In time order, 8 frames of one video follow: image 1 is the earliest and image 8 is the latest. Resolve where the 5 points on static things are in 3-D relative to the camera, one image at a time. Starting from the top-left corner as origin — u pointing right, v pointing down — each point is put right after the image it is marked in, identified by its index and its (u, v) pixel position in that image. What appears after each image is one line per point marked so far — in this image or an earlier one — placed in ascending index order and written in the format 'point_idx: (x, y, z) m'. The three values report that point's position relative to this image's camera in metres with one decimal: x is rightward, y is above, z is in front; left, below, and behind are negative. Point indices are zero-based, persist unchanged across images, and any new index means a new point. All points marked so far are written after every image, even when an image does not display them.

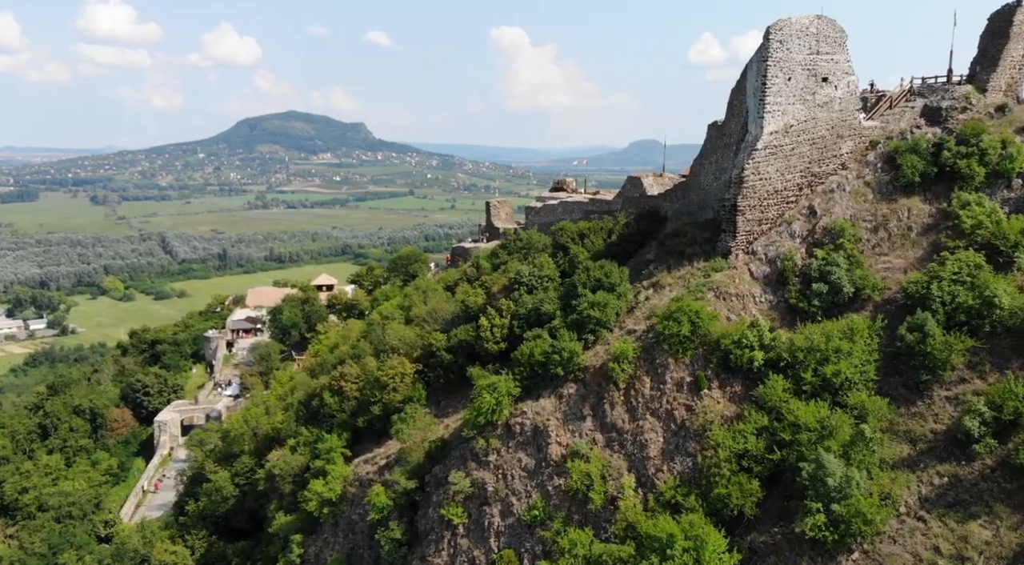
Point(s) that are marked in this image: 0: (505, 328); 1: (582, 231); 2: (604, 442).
0: (-0.1, -0.9, +14.5) m
1: (+1.6, +1.1, +16.8) m
2: (+1.4, -2.5, +11.5) m
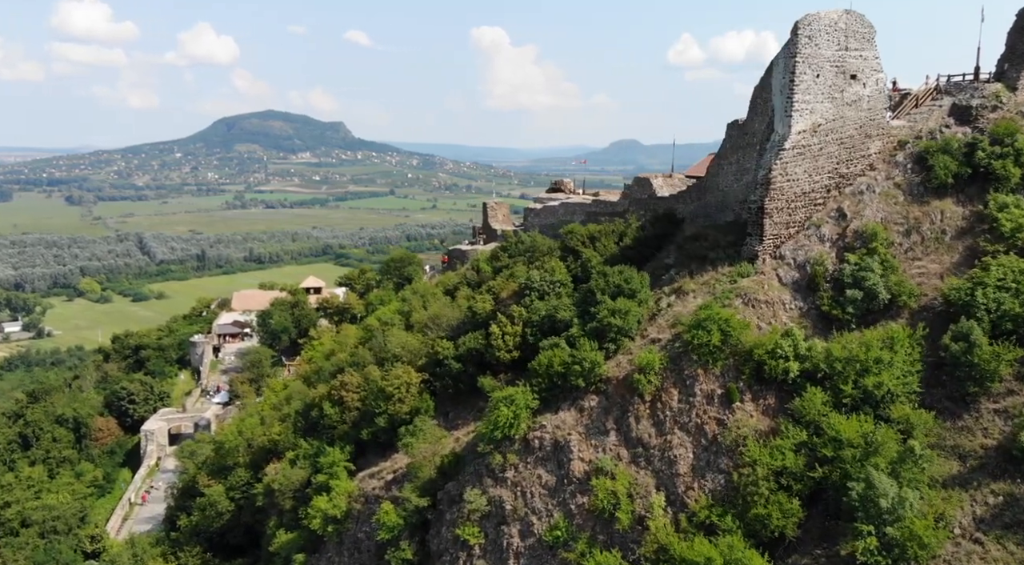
0: (+0.1, -1.0, +13.9) m
1: (+1.7, +1.0, +16.2) m
2: (+1.7, -2.6, +10.9) m
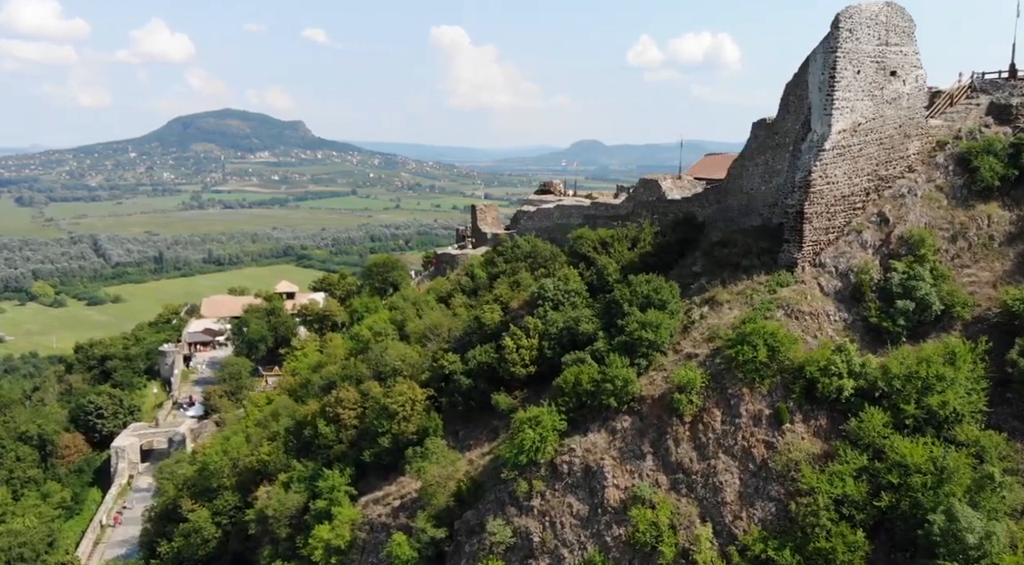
0: (+0.4, -1.2, +12.9) m
1: (+1.9, +0.9, +15.4) m
2: (+2.1, -2.7, +10.1) m
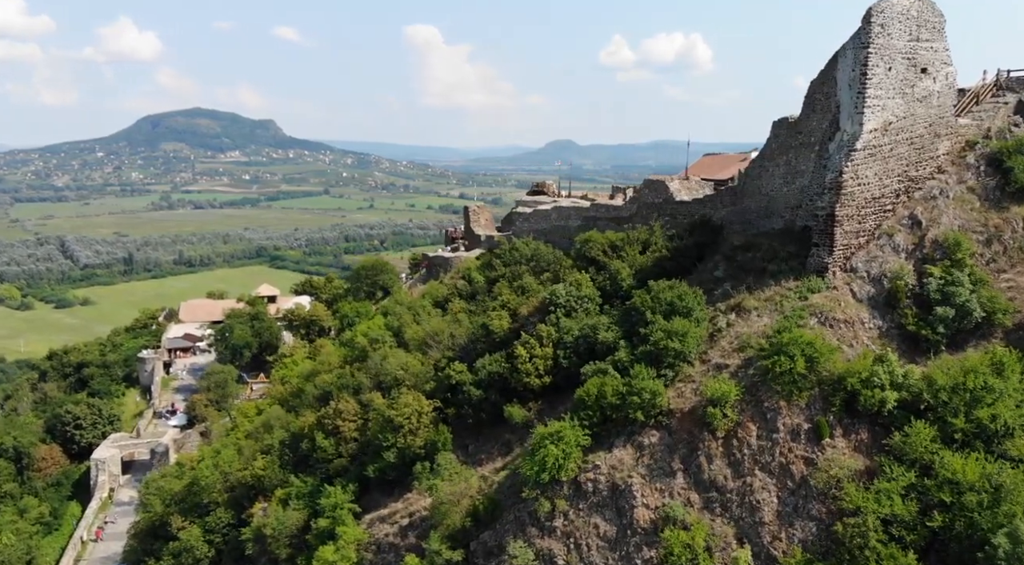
0: (+0.6, -1.3, +12.4) m
1: (+2.0, +0.8, +14.8) m
2: (+2.4, -2.8, +9.5) m
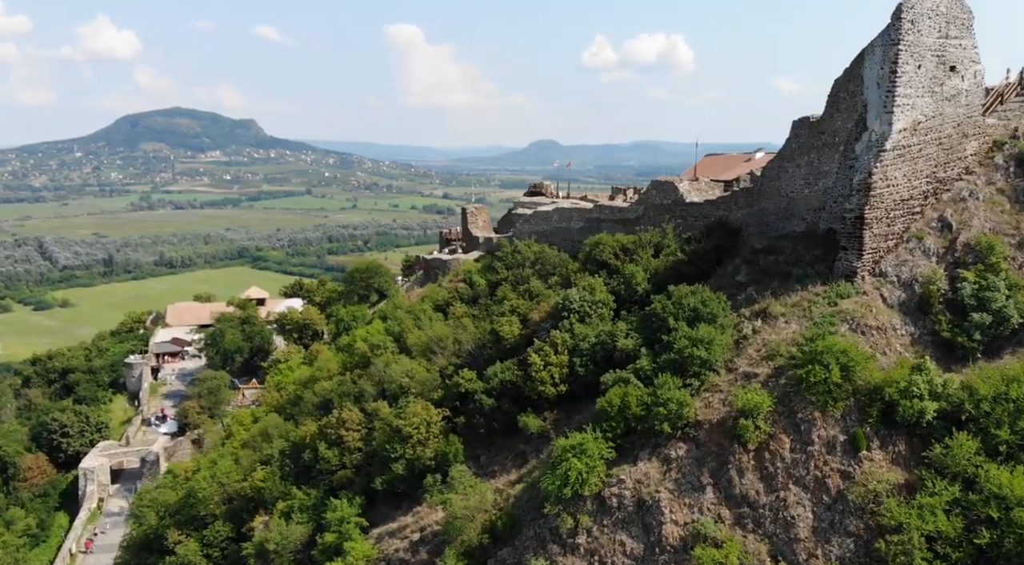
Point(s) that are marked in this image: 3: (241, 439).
0: (+0.8, -1.4, +11.9) m
1: (+2.2, +0.7, +14.4) m
2: (+2.7, -2.9, +9.1) m
3: (-6.7, -3.9, +18.4) m
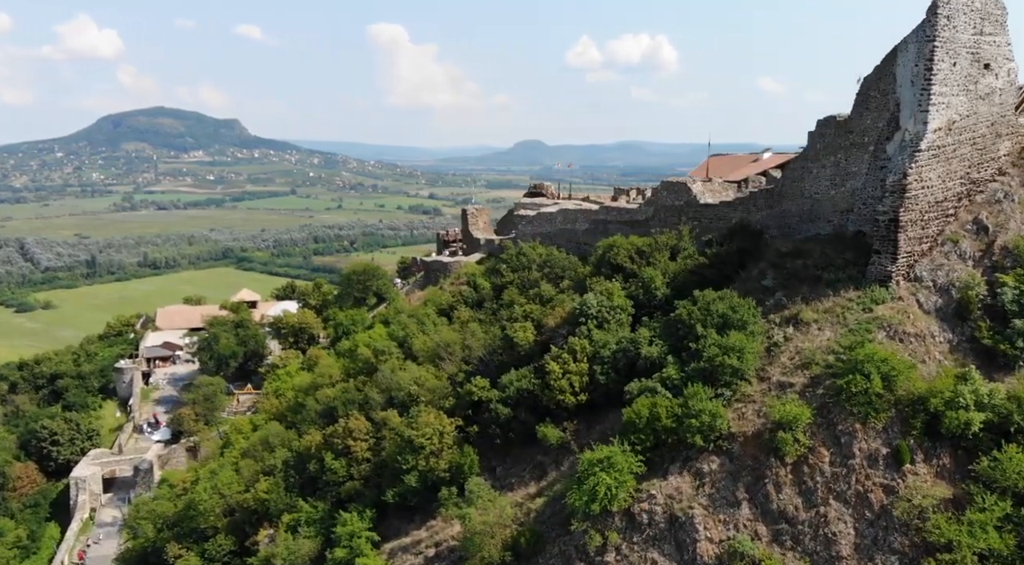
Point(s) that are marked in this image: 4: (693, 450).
0: (+1.1, -1.4, +11.5) m
1: (+2.5, +0.6, +14.0) m
2: (+3.0, -3.0, +8.8) m
3: (-6.5, -4.0, +17.9) m
4: (+2.3, -2.1, +9.5) m
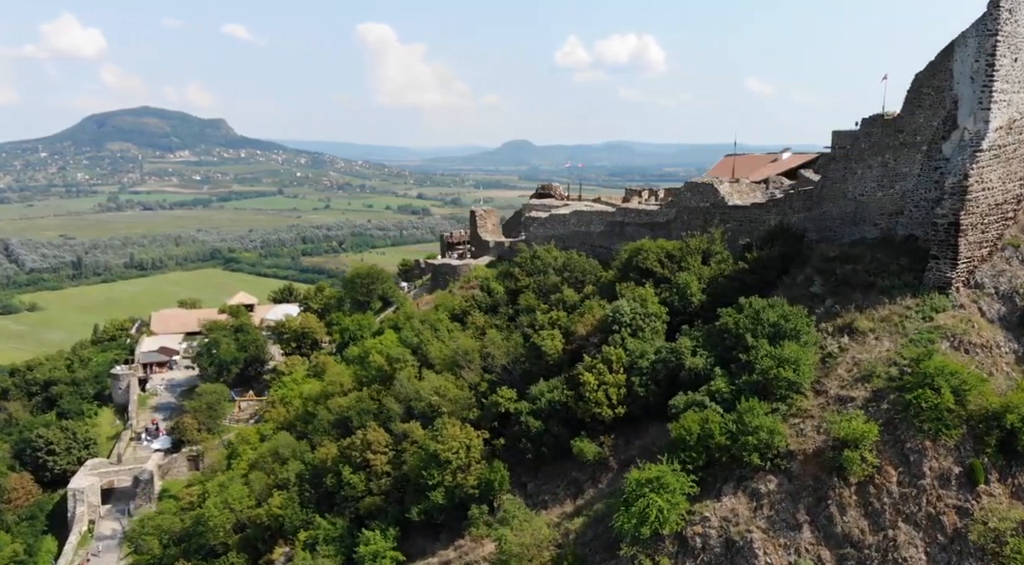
0: (+1.6, -1.5, +10.9) m
1: (+2.9, +0.5, +13.5) m
2: (+3.6, -3.1, +8.2) m
3: (-6.1, -4.1, +17.2) m
4: (+2.8, -2.2, +8.9) m
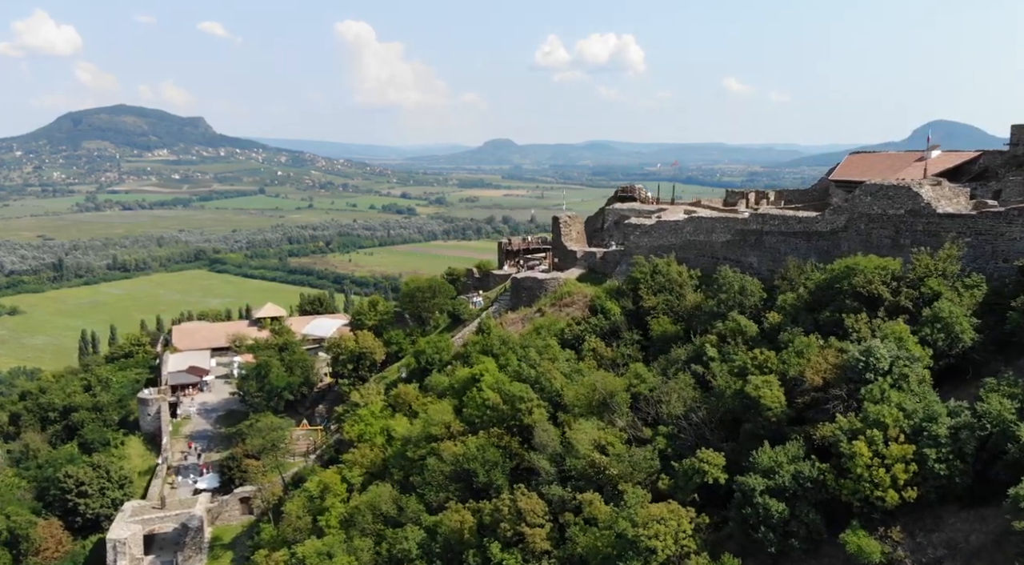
0: (+4.4, -2.0, +8.3) m
1: (+5.7, +0.1, +10.8) m
2: (+6.4, -3.5, +5.6) m
3: (-3.3, -4.6, +14.5) m
4: (+5.7, -2.7, +6.3) m
